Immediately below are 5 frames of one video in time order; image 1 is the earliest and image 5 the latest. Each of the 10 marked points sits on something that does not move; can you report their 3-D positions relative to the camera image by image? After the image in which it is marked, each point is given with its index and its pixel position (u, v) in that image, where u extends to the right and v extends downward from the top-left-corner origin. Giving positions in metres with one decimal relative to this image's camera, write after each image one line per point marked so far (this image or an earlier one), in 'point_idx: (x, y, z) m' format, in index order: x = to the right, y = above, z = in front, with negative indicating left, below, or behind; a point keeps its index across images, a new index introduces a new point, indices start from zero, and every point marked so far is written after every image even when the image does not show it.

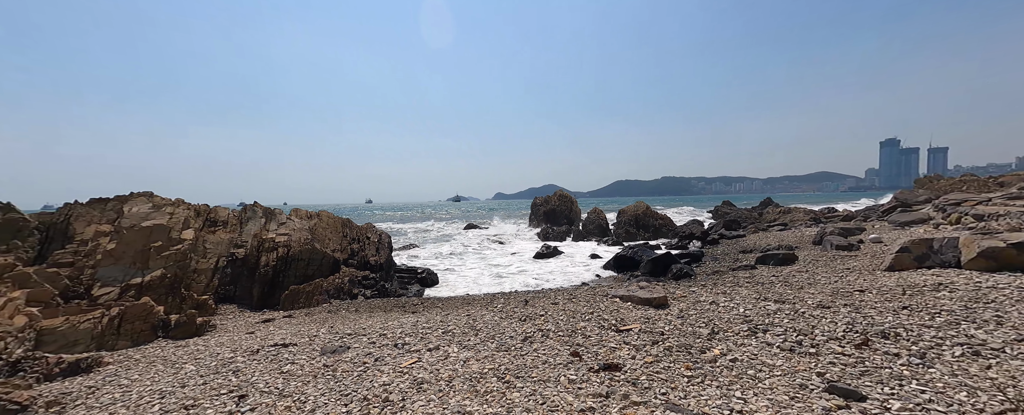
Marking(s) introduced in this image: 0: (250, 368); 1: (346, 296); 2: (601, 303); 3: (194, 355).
0: (-6.0, -3.7, +8.5) m
1: (-8.0, -4.2, +17.6) m
2: (+3.0, -2.6, +11.6) m
3: (-8.6, -4.0, +10.1) m
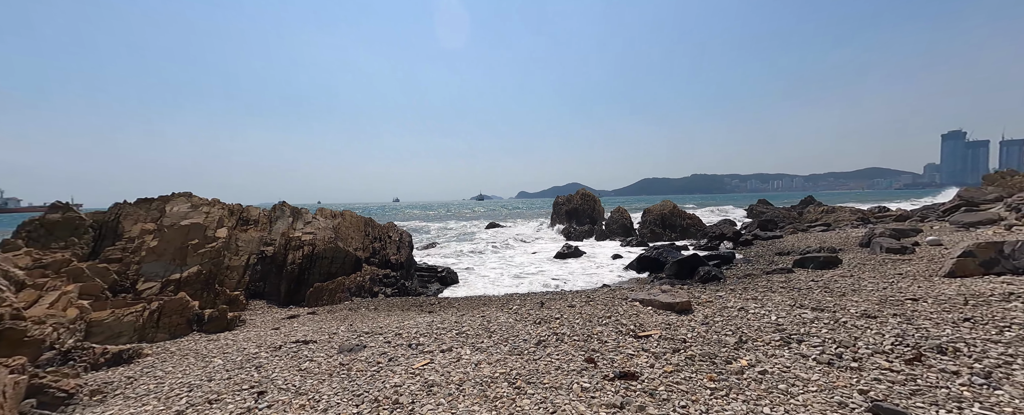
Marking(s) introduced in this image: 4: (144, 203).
0: (-5.8, -3.8, +8.9) m
1: (-7.2, -4.2, +18.1) m
2: (+3.4, -2.7, +11.4) m
3: (-8.3, -4.1, +10.6) m
4: (-18.1, +0.2, +18.3) m
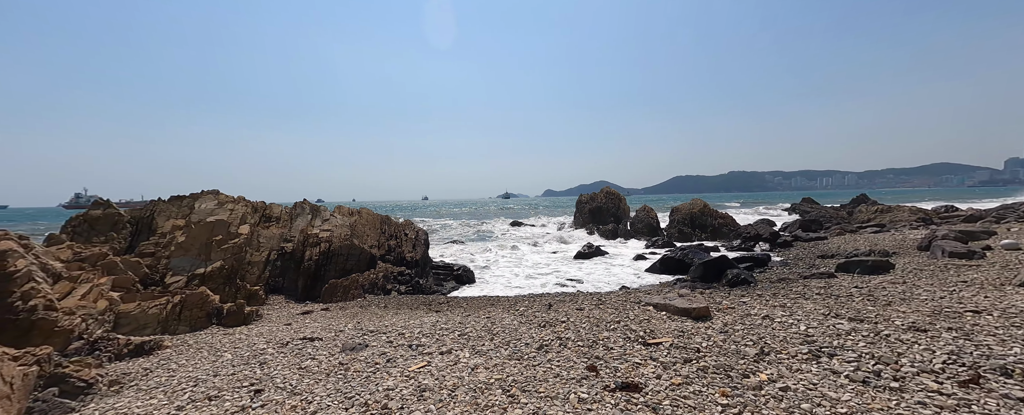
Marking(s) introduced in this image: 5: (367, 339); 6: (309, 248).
0: (-5.8, -3.8, +9.1) m
1: (-6.6, -4.1, +18.3) m
2: (+3.5, -2.8, +10.9) m
3: (-8.2, -4.0, +11.0) m
4: (-17.4, +0.4, +19.3) m
5: (-4.1, -3.7, +10.4) m
6: (-10.4, -2.0, +18.8) m
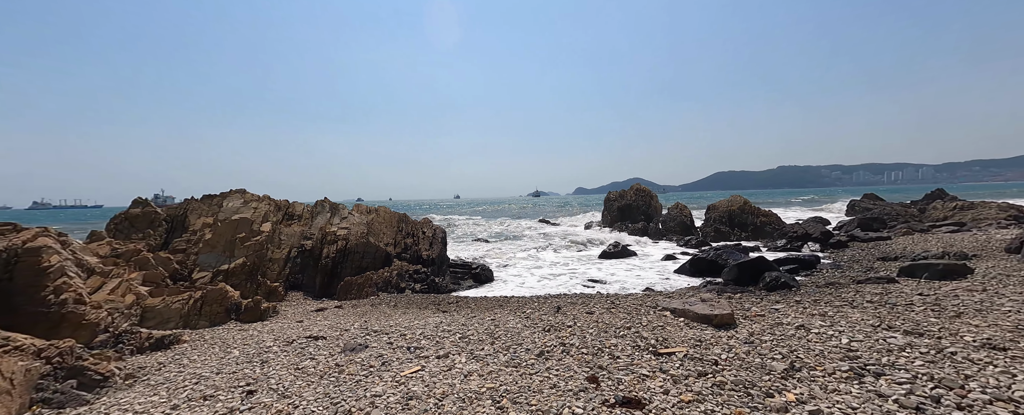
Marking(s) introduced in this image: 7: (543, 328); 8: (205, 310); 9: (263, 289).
0: (-5.9, -3.8, +9.2) m
1: (-5.9, -4.1, +18.5) m
2: (+3.6, -2.8, +10.4) m
3: (-8.1, -4.0, +11.3) m
4: (-16.6, +0.4, +20.2) m
5: (-4.0, -3.7, +10.4) m
6: (-9.6, -2.0, +19.3) m
7: (+0.7, -3.2, +10.0) m
8: (-11.0, -3.7, +13.4) m
9: (-11.0, -3.6, +16.4) m
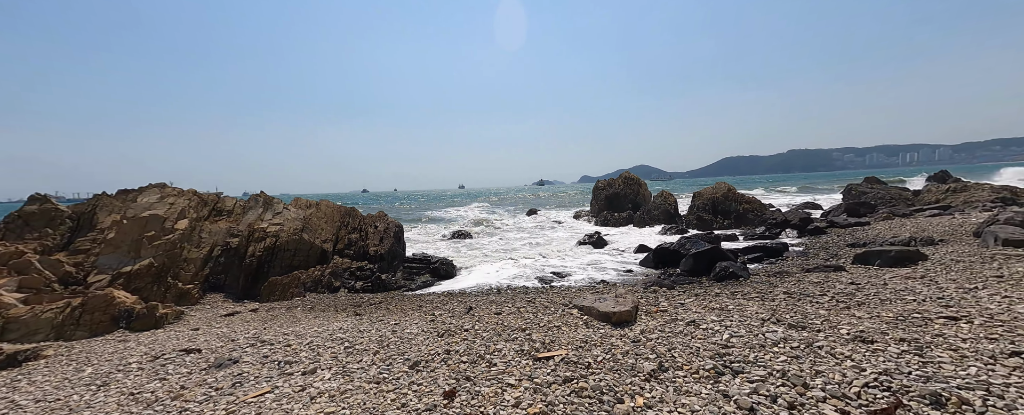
0: (-8.3, -3.7, +7.9) m
1: (-8.6, -3.8, +17.1) m
2: (+1.1, -2.5, +9.2) m
3: (-10.6, -3.9, +9.9) m
4: (-19.4, +0.6, +18.5) m
5: (-6.5, -3.5, +9.1) m
6: (-12.4, -1.7, +17.7) m
7: (-1.8, -3.0, +8.8) m
8: (-13.6, -3.5, +11.8) m
9: (-13.6, -3.4, +14.9) m
